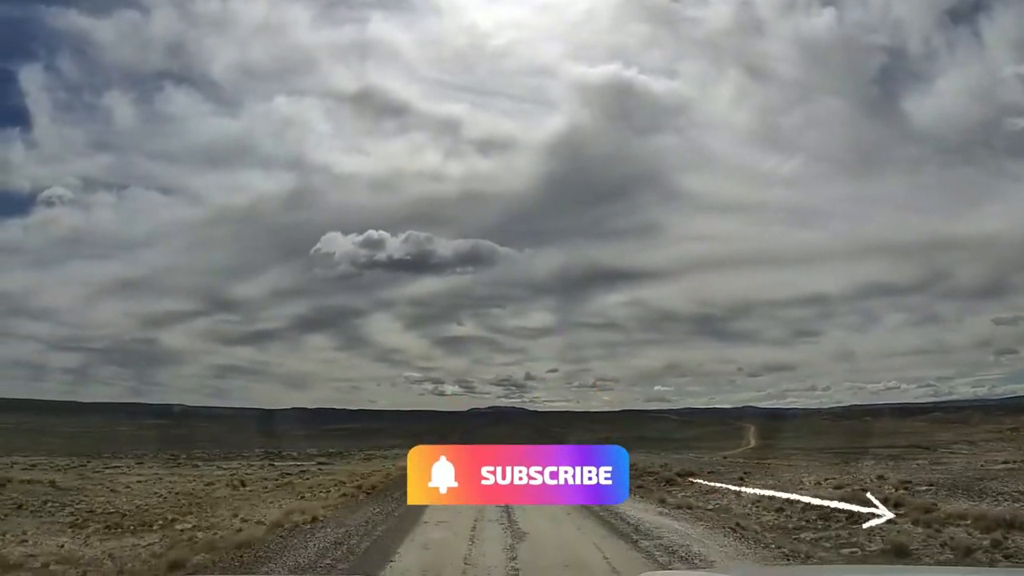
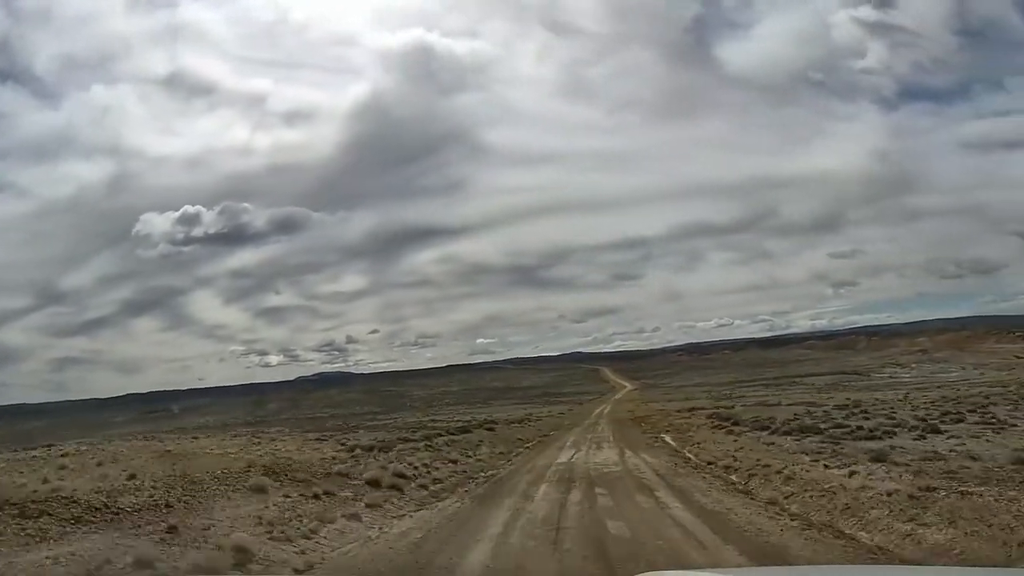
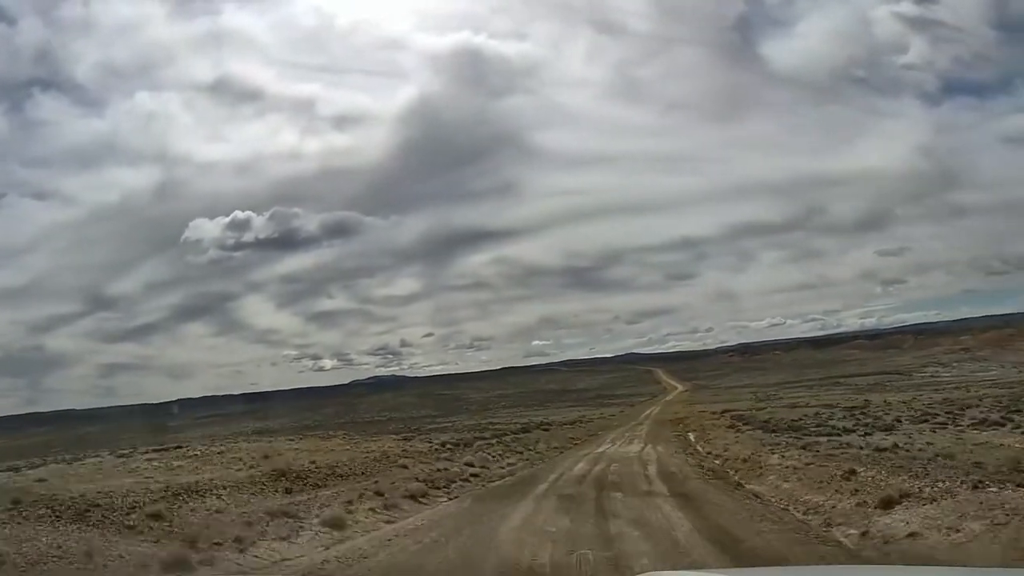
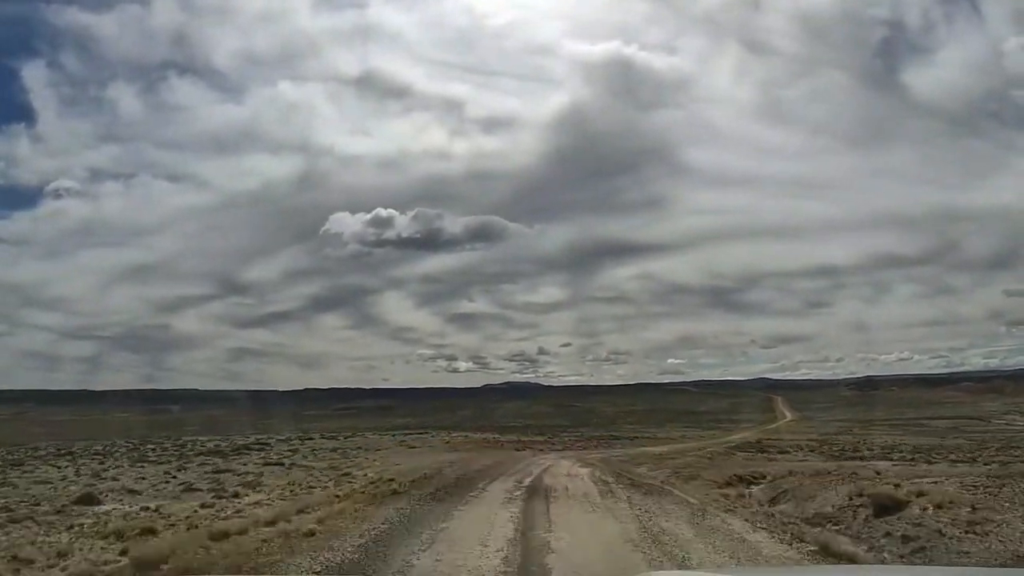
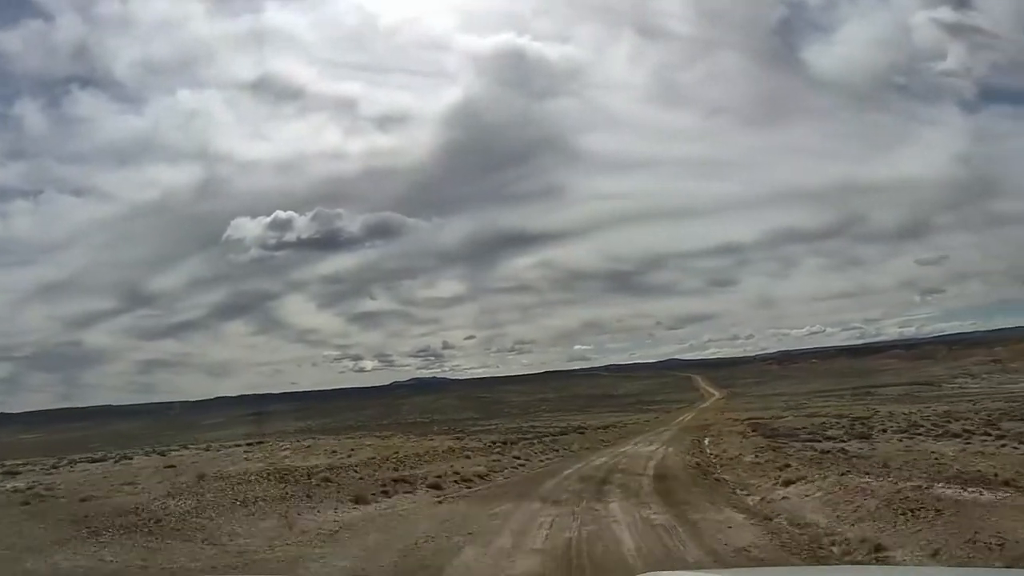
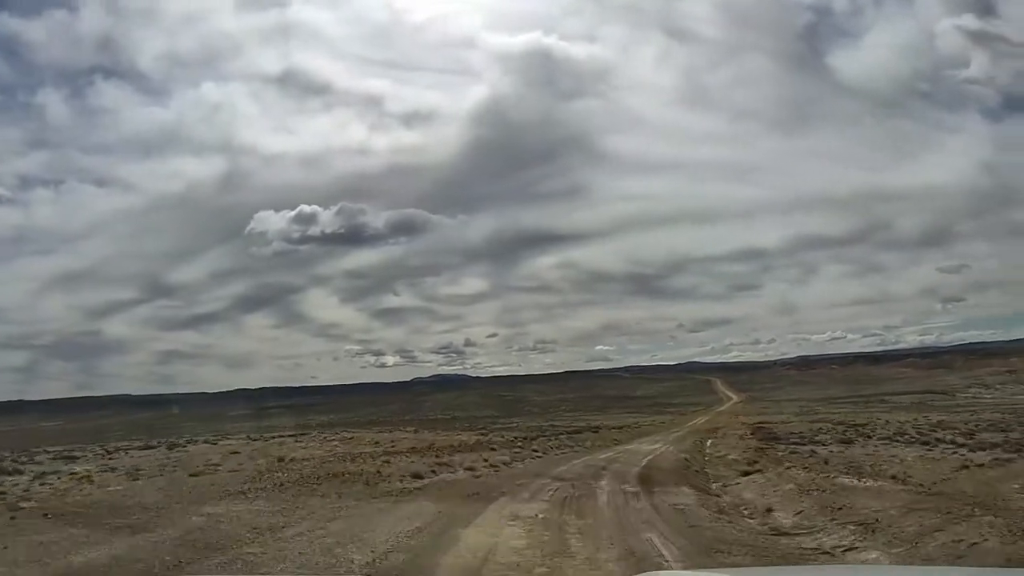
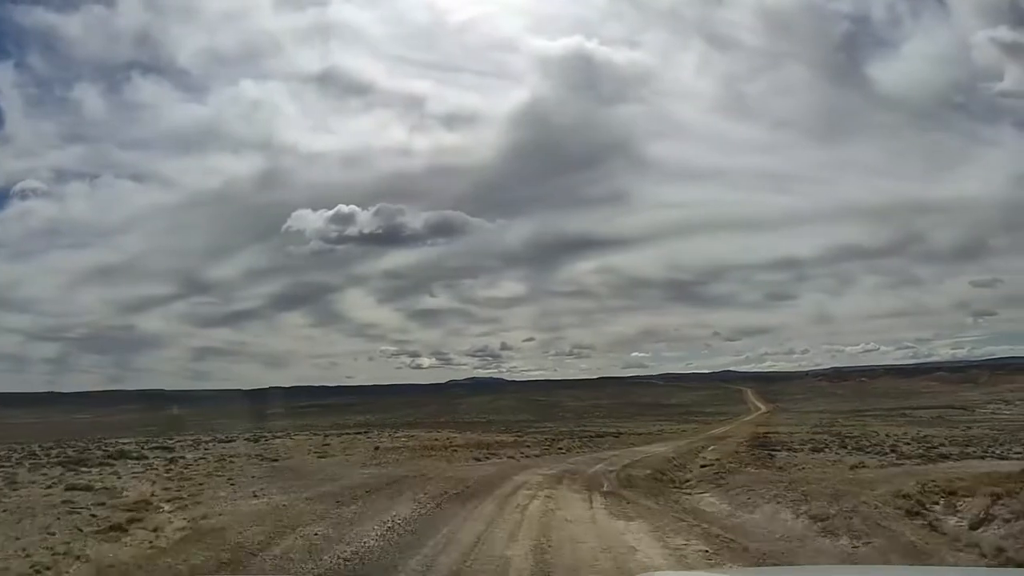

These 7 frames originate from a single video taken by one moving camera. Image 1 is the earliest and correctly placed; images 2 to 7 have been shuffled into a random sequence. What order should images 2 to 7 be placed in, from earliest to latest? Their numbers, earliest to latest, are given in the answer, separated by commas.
4, 7, 6, 5, 3, 2
